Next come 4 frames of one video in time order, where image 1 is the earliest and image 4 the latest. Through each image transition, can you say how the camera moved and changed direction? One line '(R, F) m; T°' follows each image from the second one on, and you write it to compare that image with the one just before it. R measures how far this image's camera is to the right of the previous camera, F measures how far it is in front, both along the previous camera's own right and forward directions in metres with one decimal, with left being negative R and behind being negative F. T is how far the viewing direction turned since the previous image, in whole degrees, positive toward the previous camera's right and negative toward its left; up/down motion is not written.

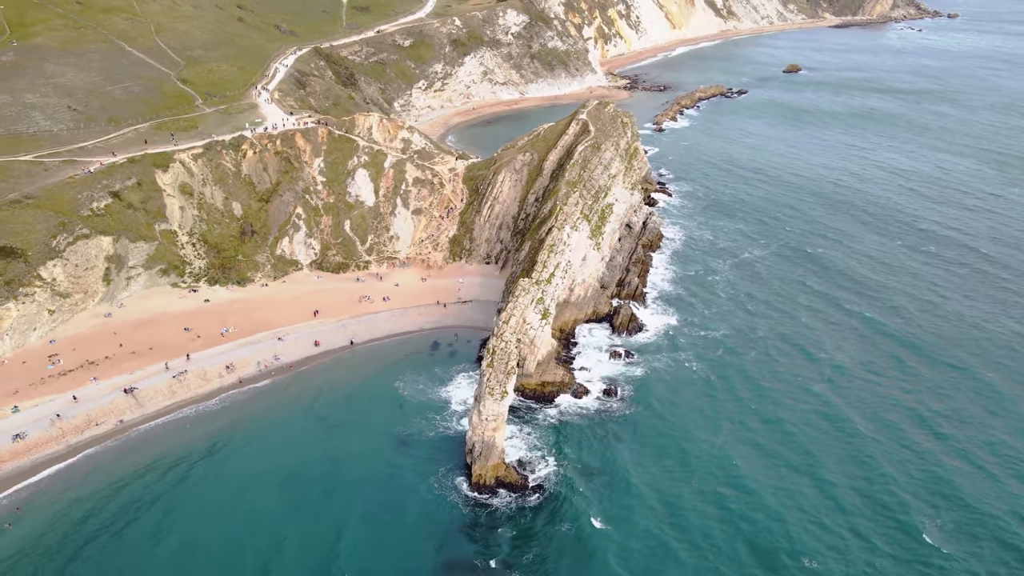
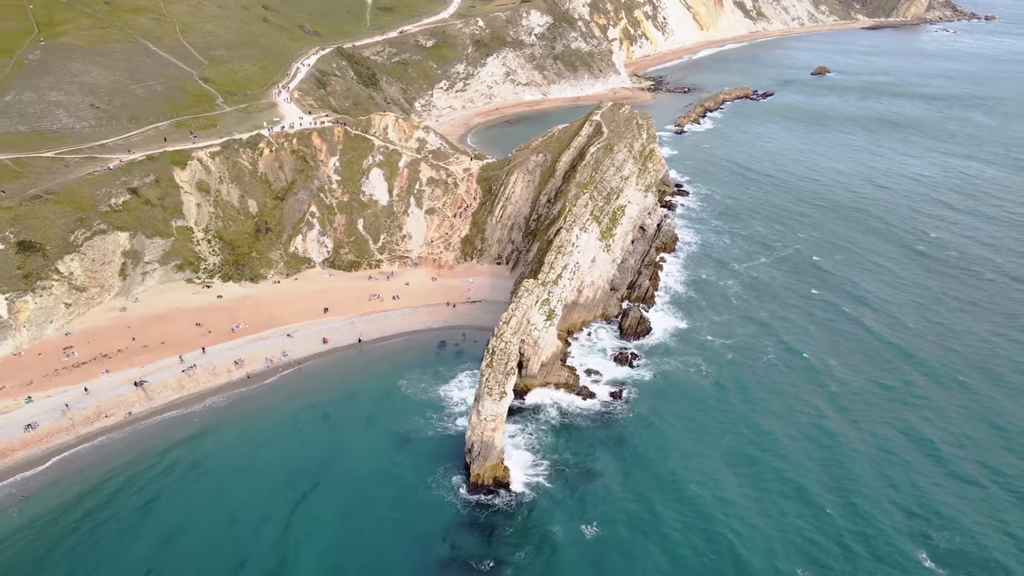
(+1.2, +0.1) m; -2°
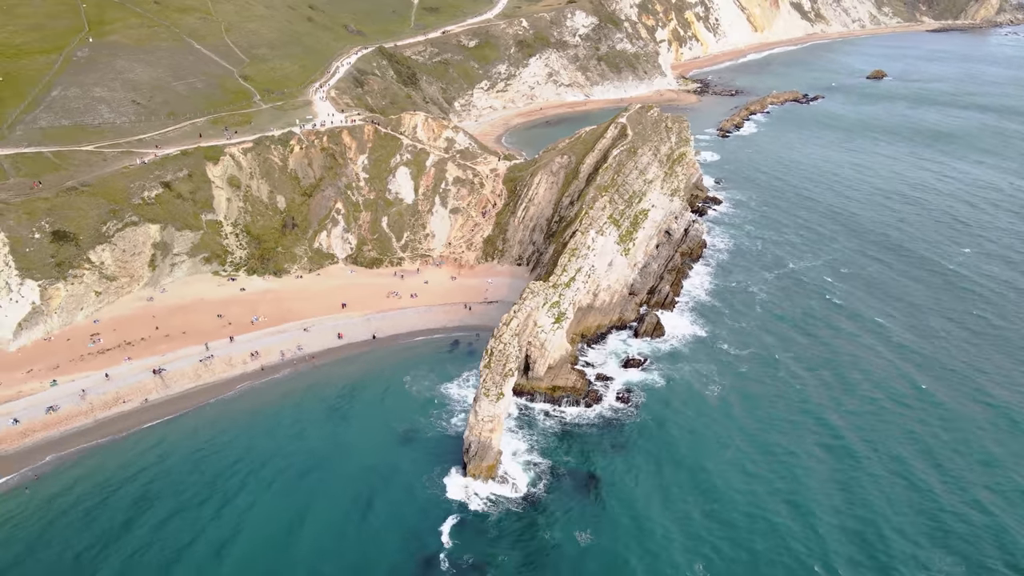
(+2.2, +0.2) m; -3°
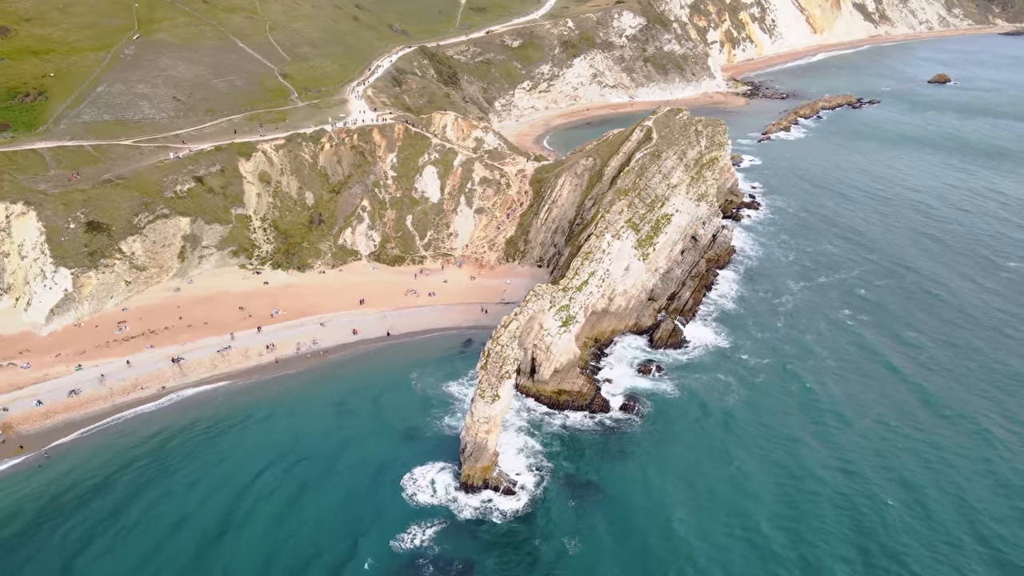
(+2.4, +0.1) m; -3°
